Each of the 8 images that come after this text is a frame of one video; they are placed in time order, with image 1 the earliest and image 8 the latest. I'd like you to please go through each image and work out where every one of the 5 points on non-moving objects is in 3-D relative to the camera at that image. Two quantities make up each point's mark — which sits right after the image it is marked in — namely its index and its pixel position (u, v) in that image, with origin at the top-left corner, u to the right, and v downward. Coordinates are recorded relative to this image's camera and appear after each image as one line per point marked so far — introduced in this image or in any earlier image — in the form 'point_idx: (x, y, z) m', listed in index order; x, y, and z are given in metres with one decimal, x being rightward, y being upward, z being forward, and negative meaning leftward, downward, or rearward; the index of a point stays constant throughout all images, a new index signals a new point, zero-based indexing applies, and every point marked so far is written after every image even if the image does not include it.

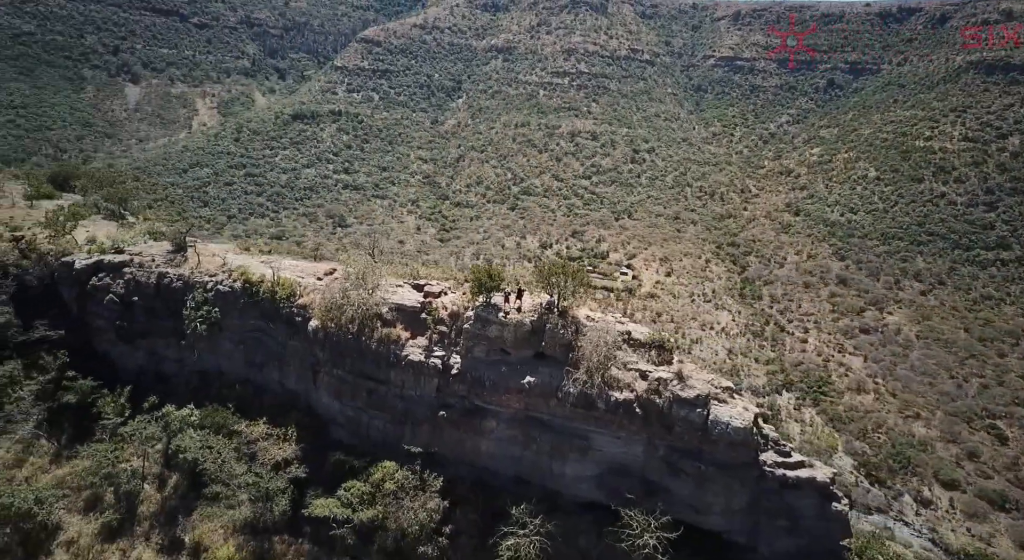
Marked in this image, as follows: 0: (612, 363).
0: (+2.8, -2.4, +19.3) m
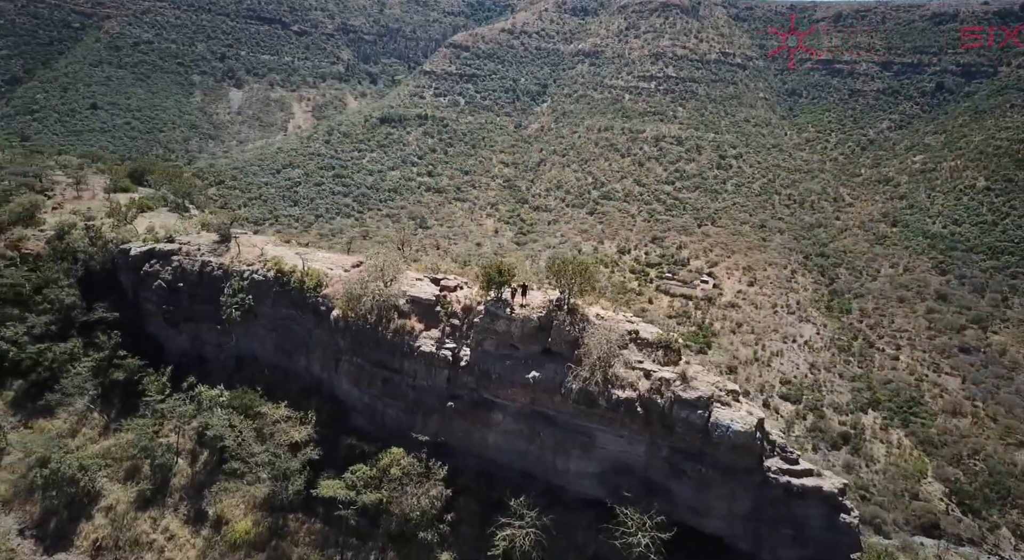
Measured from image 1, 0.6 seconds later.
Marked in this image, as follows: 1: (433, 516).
0: (+2.9, -2.3, +19.3) m
1: (-2.3, -6.9, +19.8) m
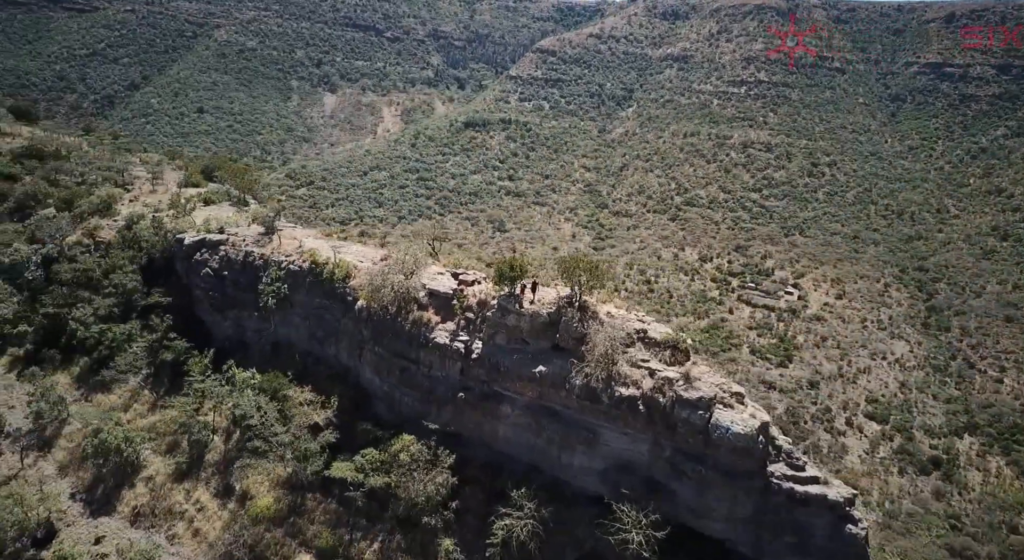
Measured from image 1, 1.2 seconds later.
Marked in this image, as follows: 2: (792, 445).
0: (+3.1, -2.3, +19.3) m
1: (-2.2, -6.7, +20.3) m
2: (+7.5, -4.5, +18.7) m
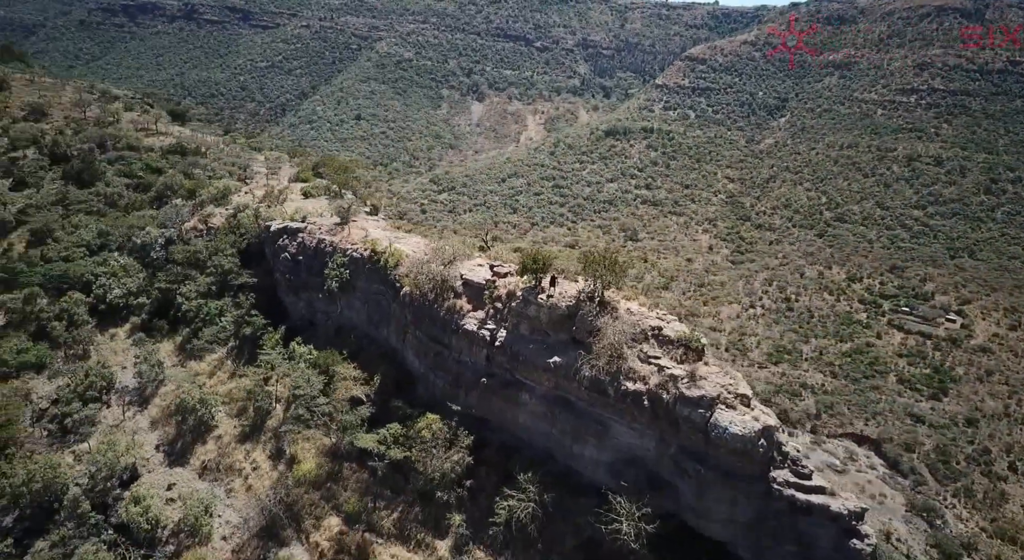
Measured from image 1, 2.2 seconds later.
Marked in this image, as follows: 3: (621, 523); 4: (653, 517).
0: (+3.4, -2.1, +19.4) m
1: (-1.9, -6.3, +21.3) m
2: (+7.5, -4.5, +18.0) m
3: (+2.9, -6.7, +18.4) m
4: (+3.7, -6.6, +19.0) m
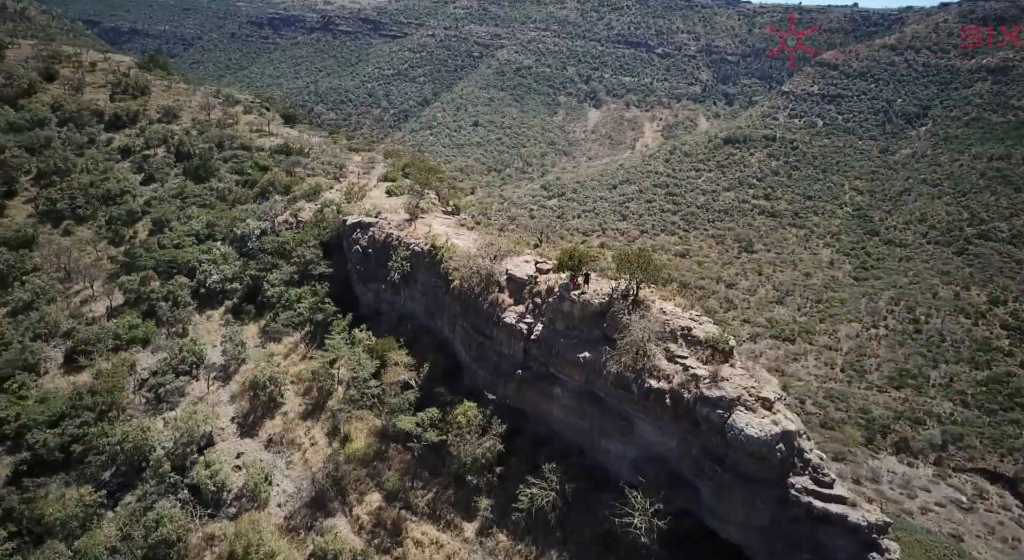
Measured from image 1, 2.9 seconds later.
0: (+4.1, -2.1, +19.4) m
1: (-0.9, -6.1, +22.0) m
2: (+7.9, -4.6, +17.4) m
3: (+3.4, -6.6, +18.5) m
4: (+4.3, -6.6, +19.0) m
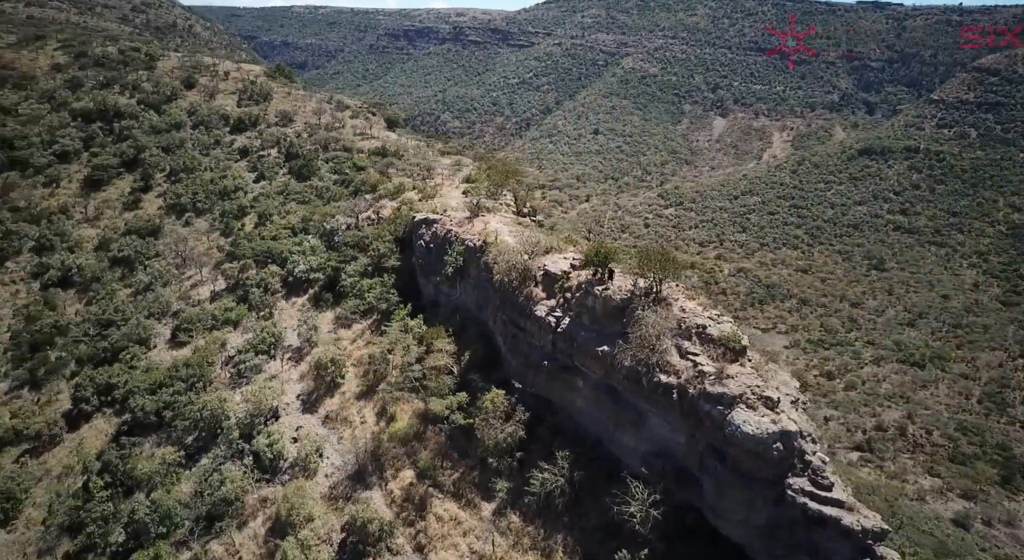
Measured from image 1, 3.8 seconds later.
0: (+4.5, -2.0, +19.6) m
1: (-0.2, -5.8, +22.9) m
2: (+7.9, -4.6, +17.0) m
3: (+3.4, -6.4, +18.8) m
4: (+4.4, -6.4, +19.1) m
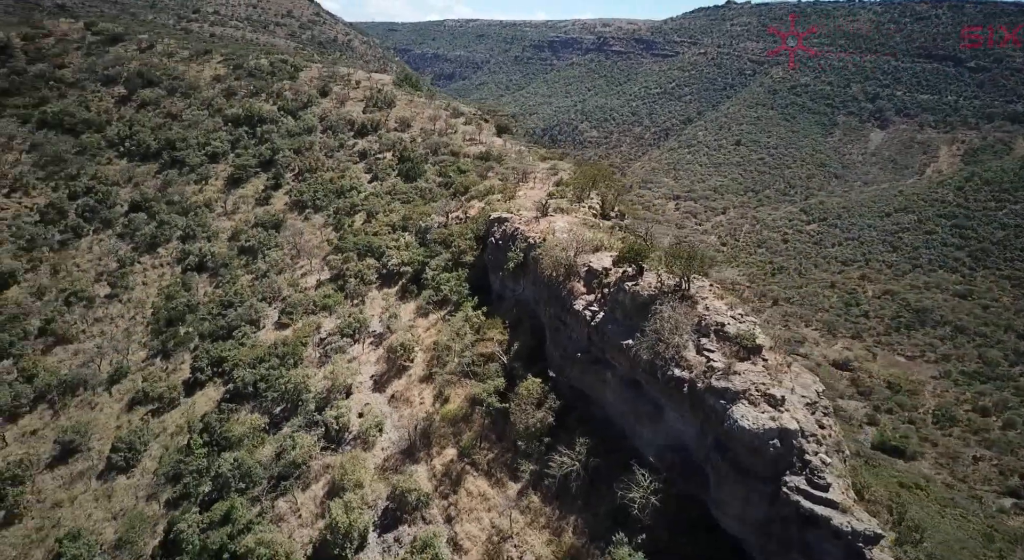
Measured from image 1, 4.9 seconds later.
0: (+5.1, -1.9, +19.8) m
1: (+0.8, -5.5, +24.0) m
2: (+7.8, -4.6, +16.8) m
3: (+3.7, -6.3, +19.2) m
4: (+4.7, -6.3, +19.4) m
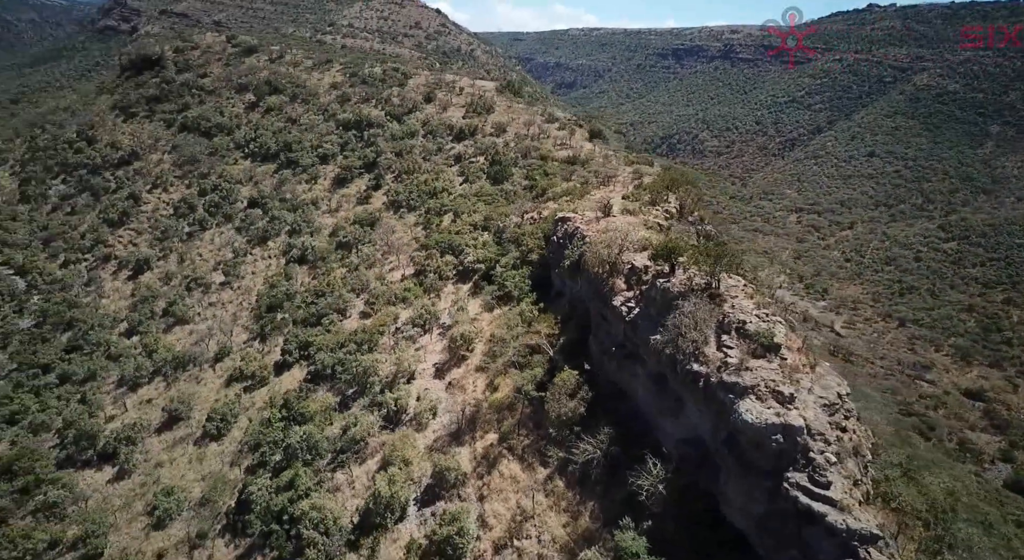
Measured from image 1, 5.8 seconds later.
0: (+5.7, -1.8, +20.1) m
1: (+2.0, -5.3, +24.8) m
2: (+7.9, -4.6, +16.6) m
3: (+4.1, -6.1, +19.7) m
4: (+5.1, -6.2, +19.7) m
